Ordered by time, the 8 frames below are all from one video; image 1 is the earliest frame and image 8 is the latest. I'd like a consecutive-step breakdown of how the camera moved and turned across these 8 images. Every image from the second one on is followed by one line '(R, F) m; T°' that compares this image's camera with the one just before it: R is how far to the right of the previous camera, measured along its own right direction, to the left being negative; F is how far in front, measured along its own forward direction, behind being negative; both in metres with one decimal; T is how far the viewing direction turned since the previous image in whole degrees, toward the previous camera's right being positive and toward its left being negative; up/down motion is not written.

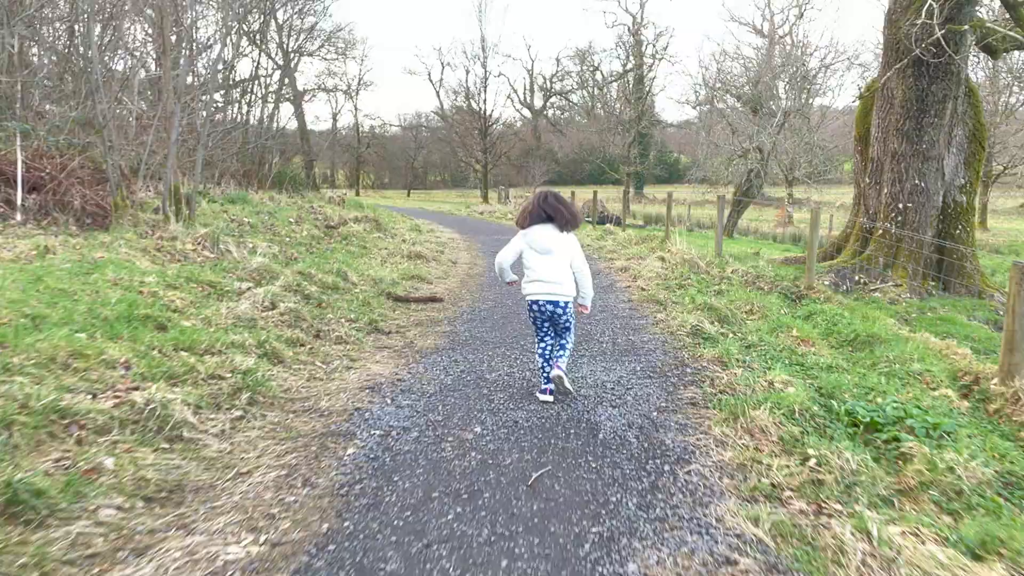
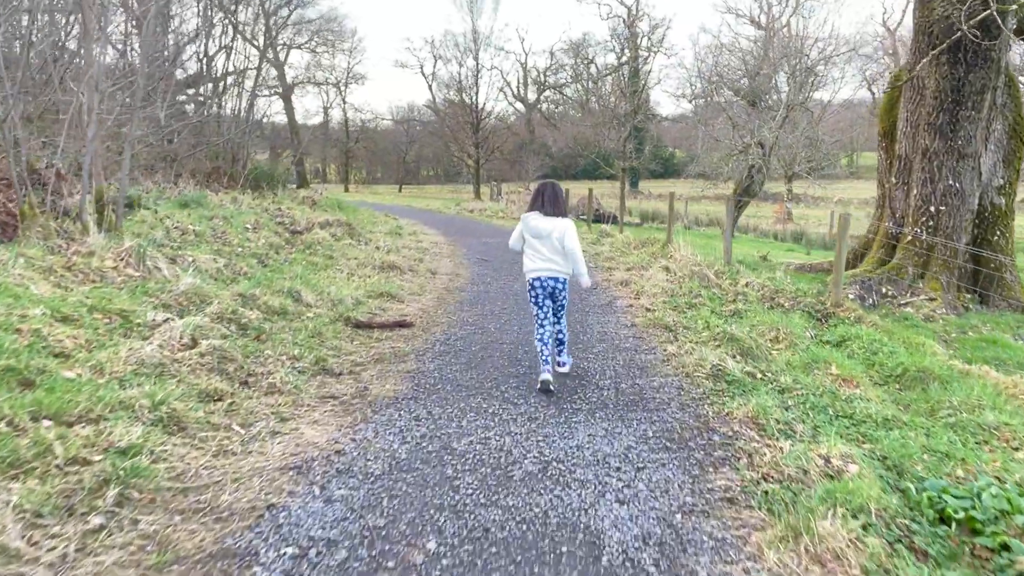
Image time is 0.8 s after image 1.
(+0.1, +1.1) m; 0°
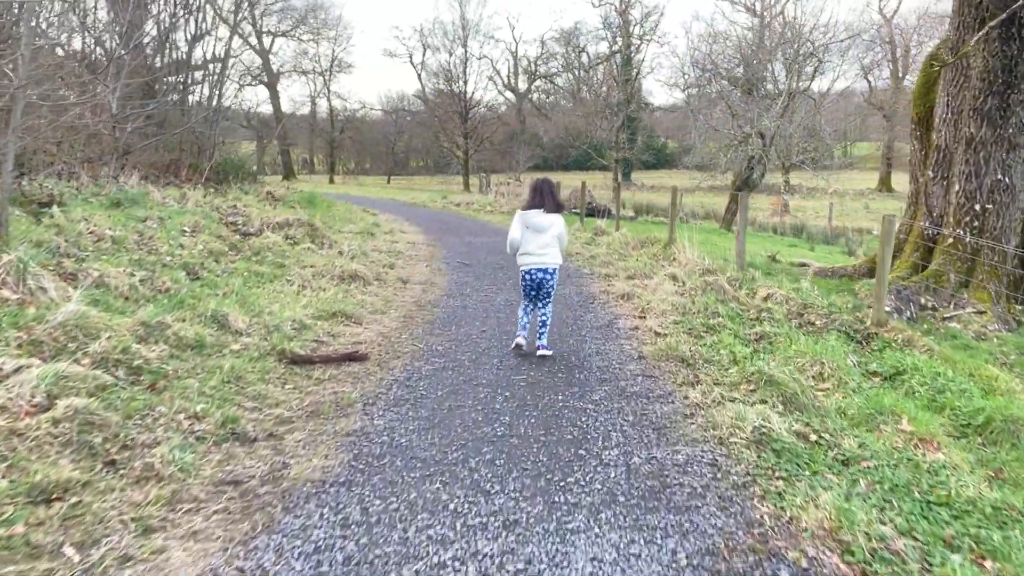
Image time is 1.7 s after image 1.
(+0.1, +1.2) m; +1°
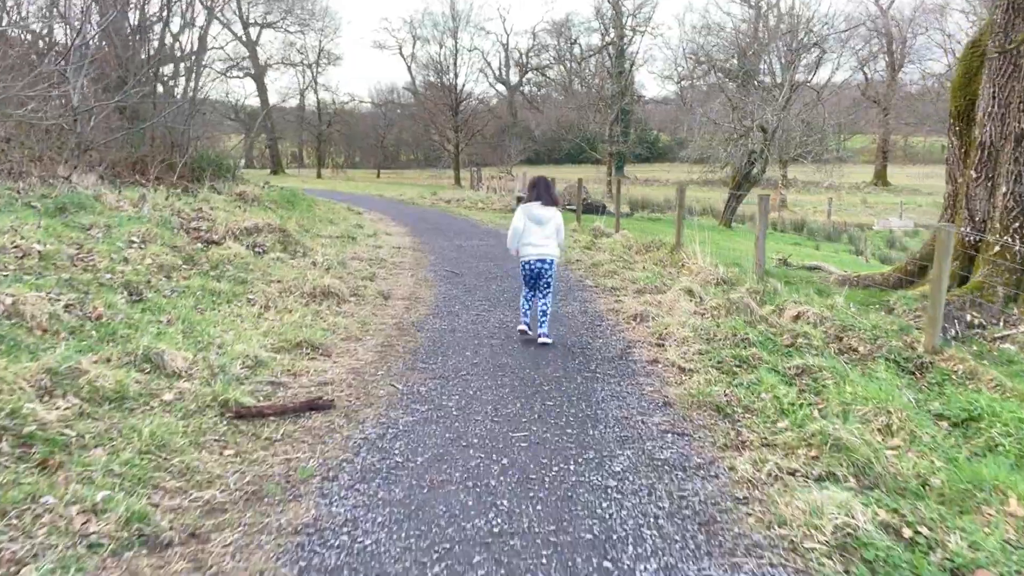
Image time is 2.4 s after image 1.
(0.0, +0.9) m; +1°
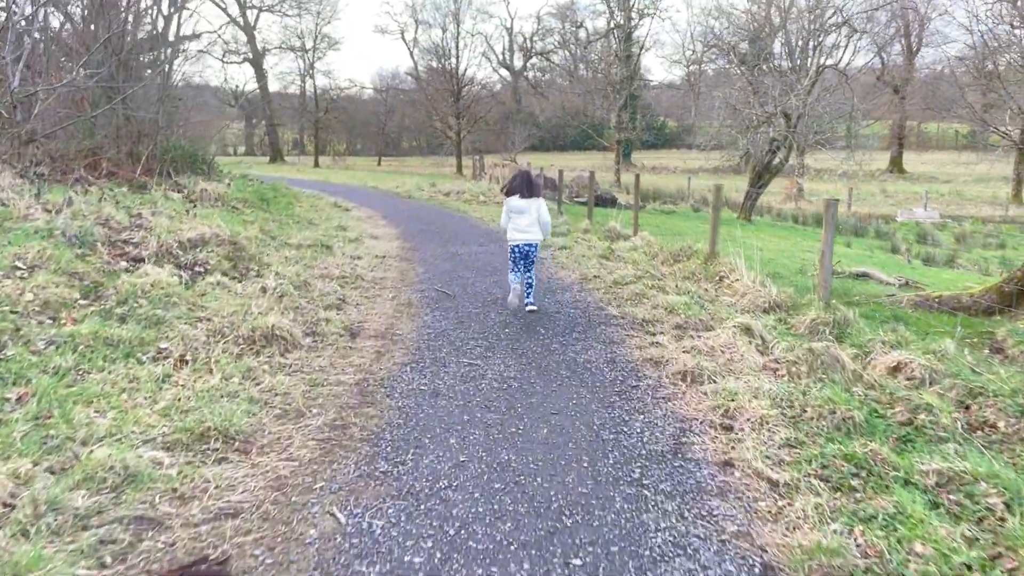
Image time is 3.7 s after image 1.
(0.0, +1.6) m; 0°
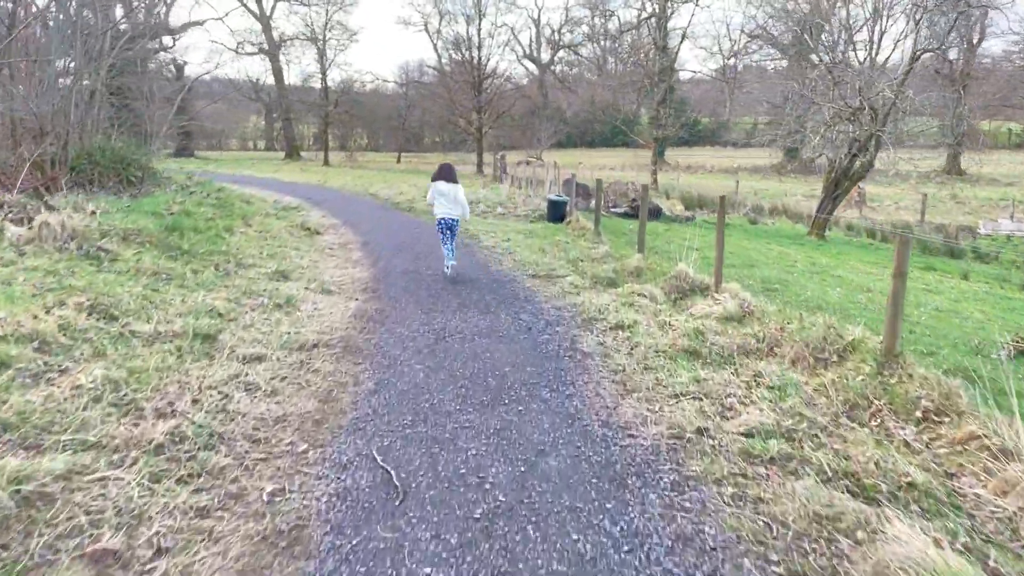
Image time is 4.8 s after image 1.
(0.0, +3.7) m; -2°
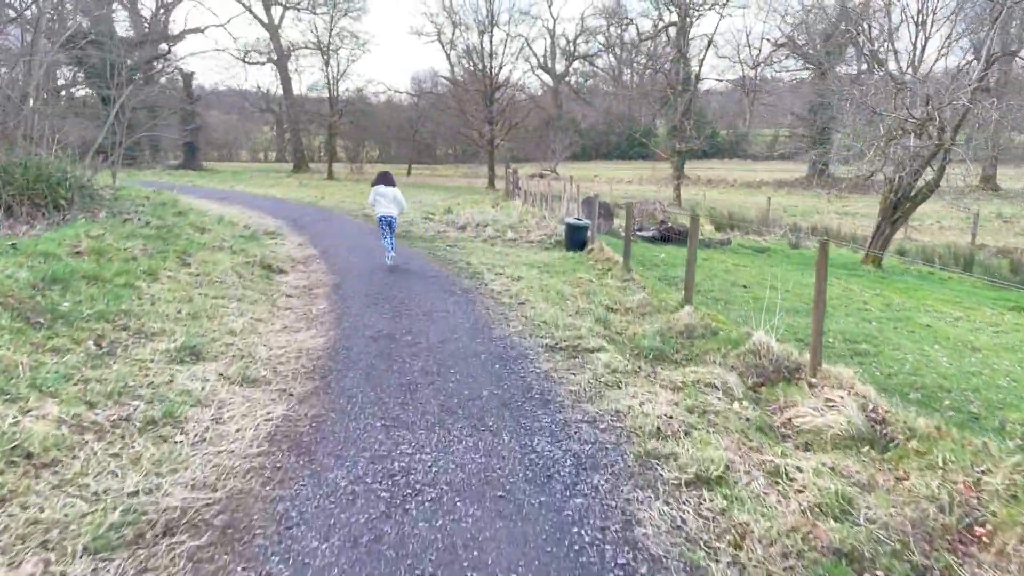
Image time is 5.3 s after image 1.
(0.0, +2.3) m; -1°
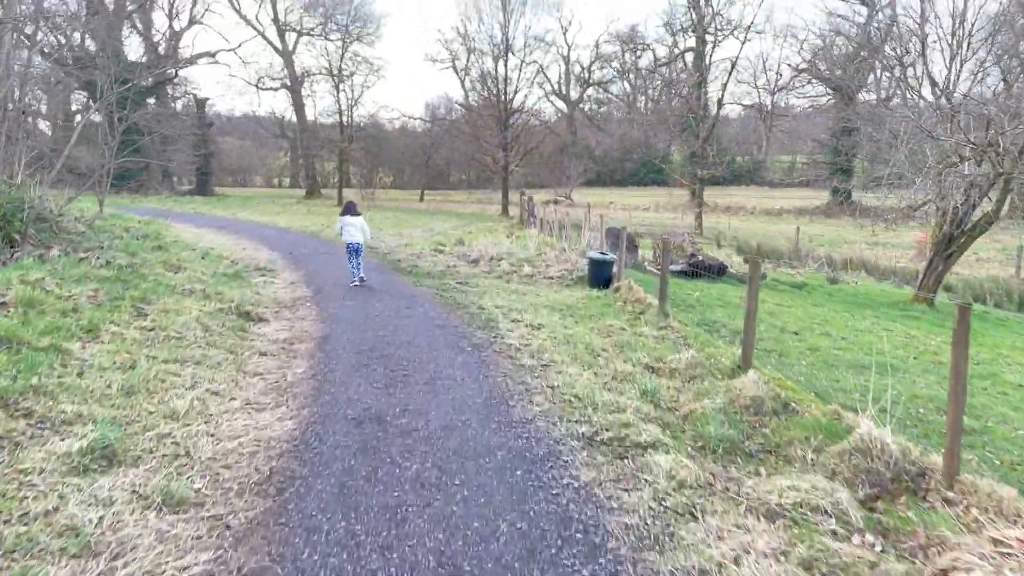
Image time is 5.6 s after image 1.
(-0.1, +1.4) m; -1°
